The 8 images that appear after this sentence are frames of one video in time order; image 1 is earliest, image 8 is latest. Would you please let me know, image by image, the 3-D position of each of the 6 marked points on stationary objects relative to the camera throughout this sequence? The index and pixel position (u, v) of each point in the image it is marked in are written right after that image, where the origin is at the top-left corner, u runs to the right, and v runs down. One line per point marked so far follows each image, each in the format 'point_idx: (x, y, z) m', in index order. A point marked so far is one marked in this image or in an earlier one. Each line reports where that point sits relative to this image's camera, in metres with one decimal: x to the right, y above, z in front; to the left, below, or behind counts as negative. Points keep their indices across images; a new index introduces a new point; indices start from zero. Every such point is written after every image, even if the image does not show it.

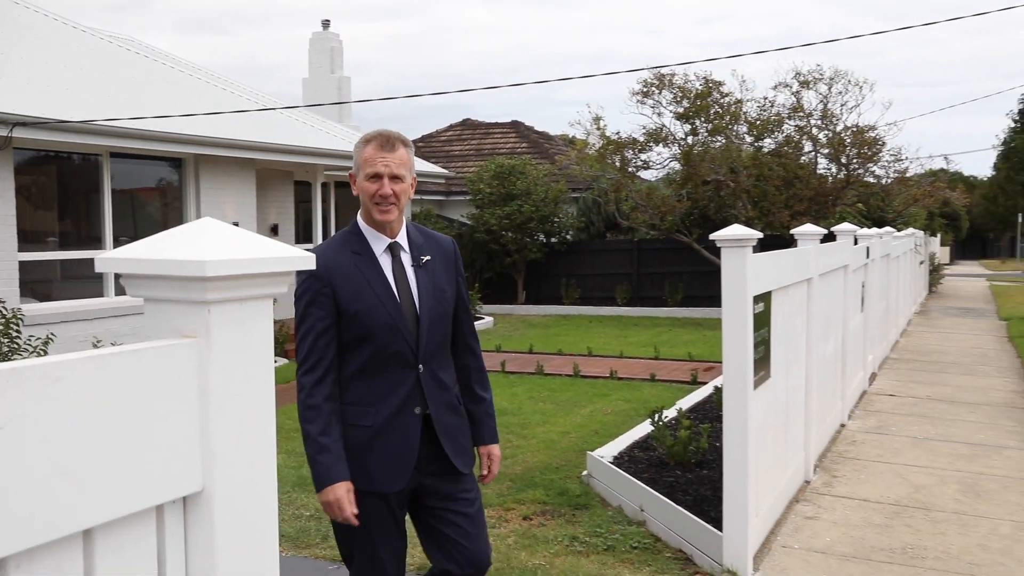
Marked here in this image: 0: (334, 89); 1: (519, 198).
0: (-3.7, +4.2, +18.5) m
1: (+0.1, +1.9, +19.0) m
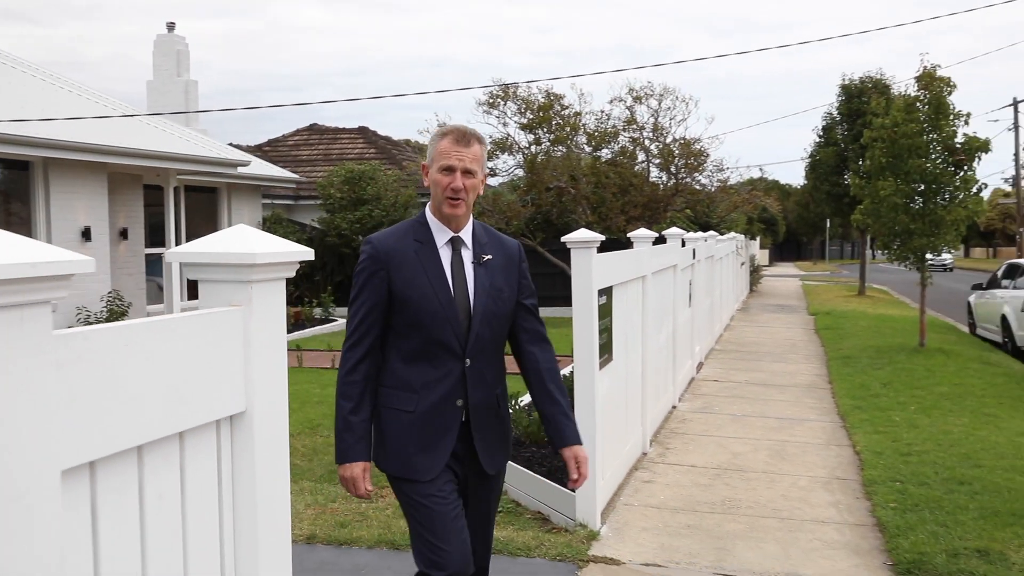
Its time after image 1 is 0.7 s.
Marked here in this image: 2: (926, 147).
0: (-6.9, +4.0, +18.2) m
1: (-3.1, +1.9, +19.3) m
2: (+5.6, +1.9, +11.7) m
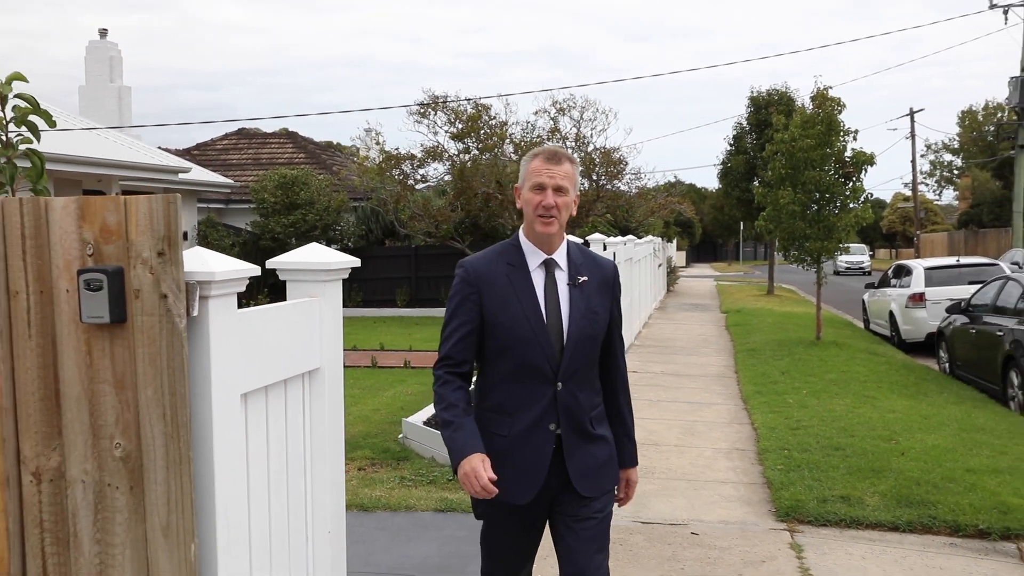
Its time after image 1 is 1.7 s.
0: (-8.3, +4.0, +18.4) m
1: (-4.7, +1.8, +19.9) m
2: (+4.6, +1.9, +13.1) m
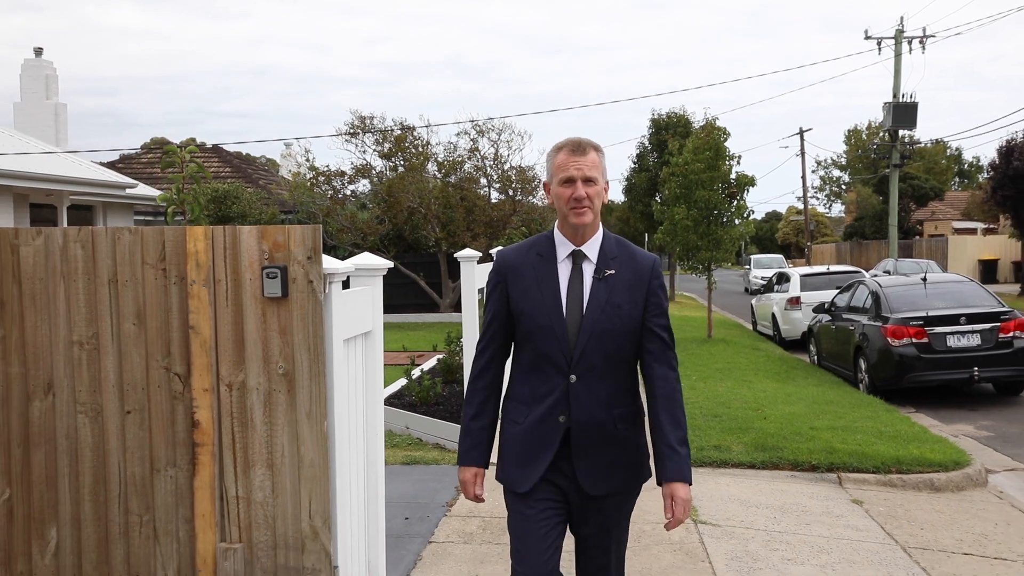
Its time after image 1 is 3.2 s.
0: (-10.0, +3.8, +19.1) m
1: (-6.6, +1.6, +20.9) m
2: (+3.4, +1.8, +15.1) m
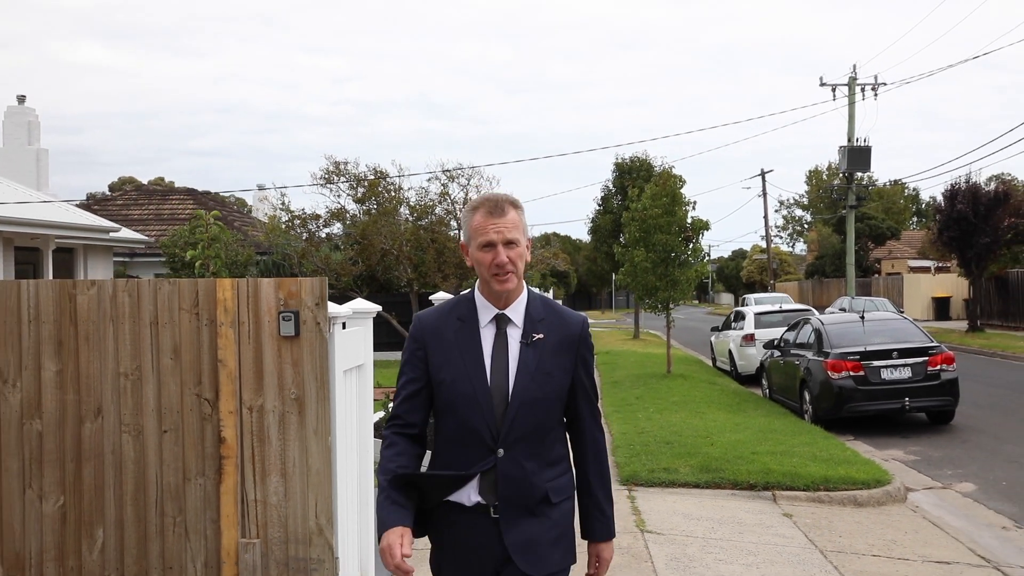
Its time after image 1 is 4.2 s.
0: (-10.7, +2.9, +19.7) m
1: (-7.3, +0.6, +21.5) m
2: (+2.8, +1.1, +16.1) m
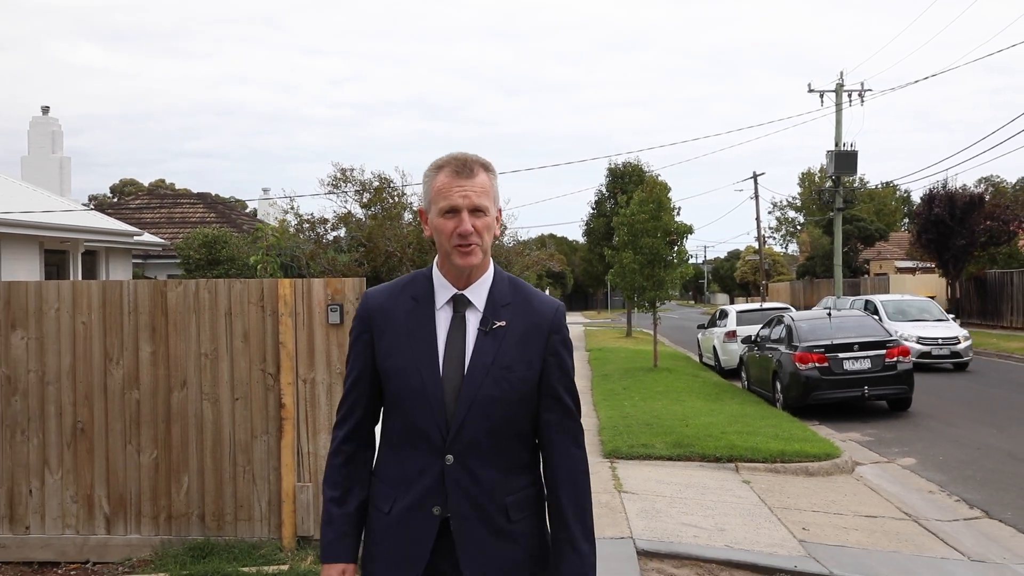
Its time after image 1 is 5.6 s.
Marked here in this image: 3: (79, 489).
0: (-10.8, +2.8, +20.9) m
1: (-7.4, +0.6, +22.7) m
2: (+2.8, +1.1, +17.3) m
3: (-2.7, -1.3, +5.5) m
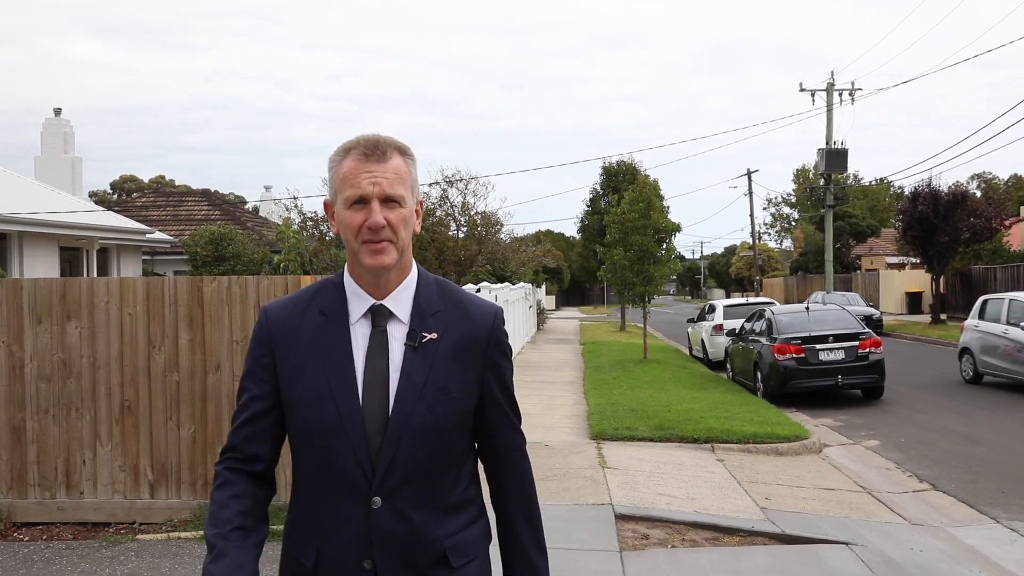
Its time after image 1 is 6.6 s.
0: (-10.9, +3.0, +21.6) m
1: (-7.5, +0.7, +23.5) m
2: (+2.7, +1.2, +18.1) m
3: (-2.8, -1.2, +6.3) m
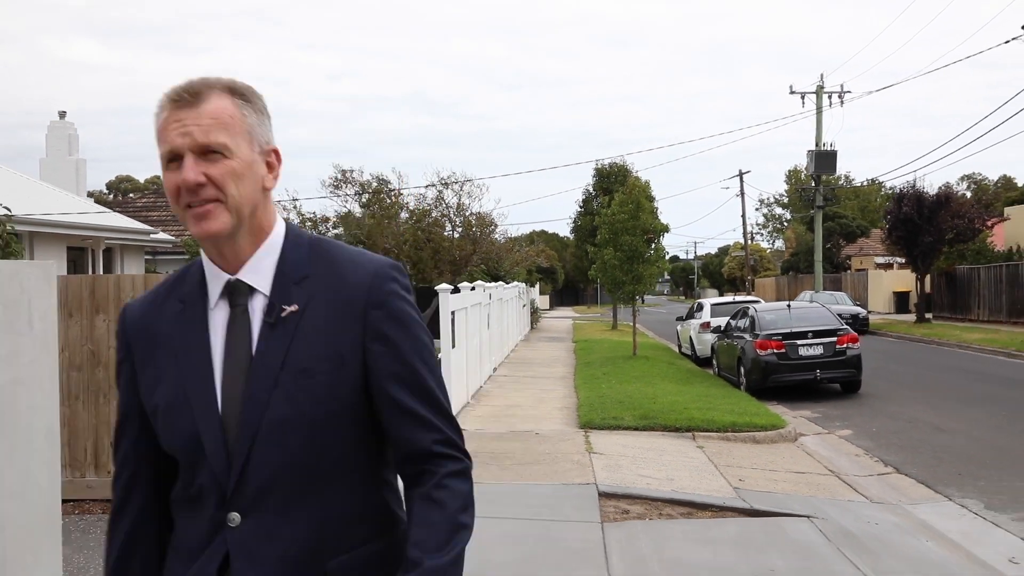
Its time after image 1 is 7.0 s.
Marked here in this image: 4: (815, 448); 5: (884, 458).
0: (-11.0, +3.0, +22.1) m
1: (-7.6, +0.8, +24.0) m
2: (+2.6, +1.3, +18.7) m
3: (-2.8, -1.2, +6.9) m
4: (+3.5, -1.9, +10.3) m
5: (+4.0, -1.8, +9.5) m
